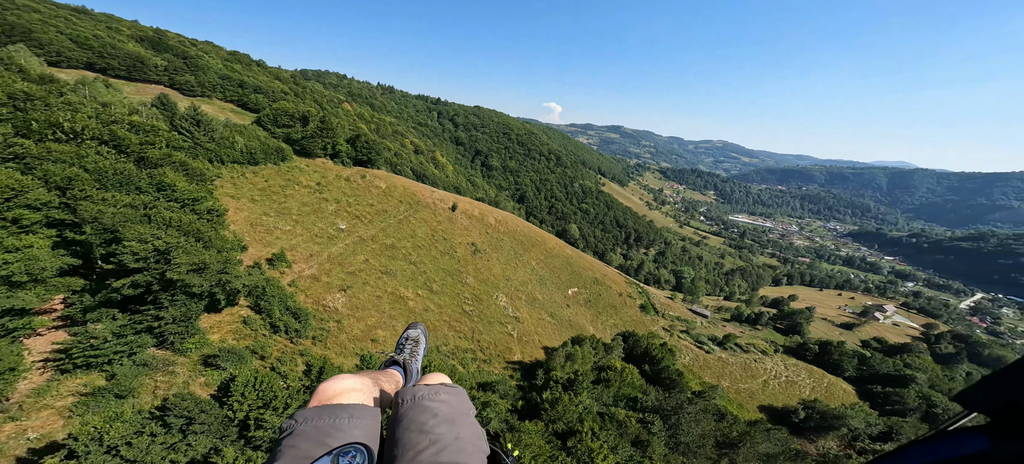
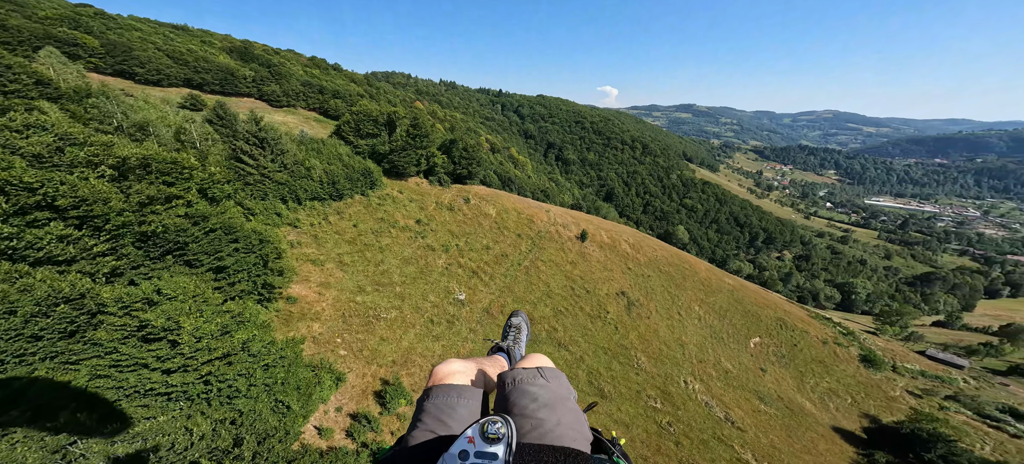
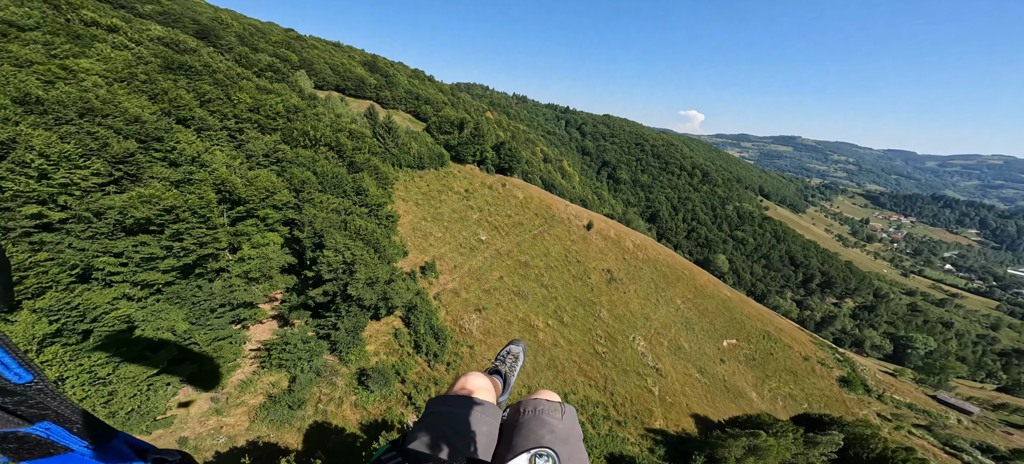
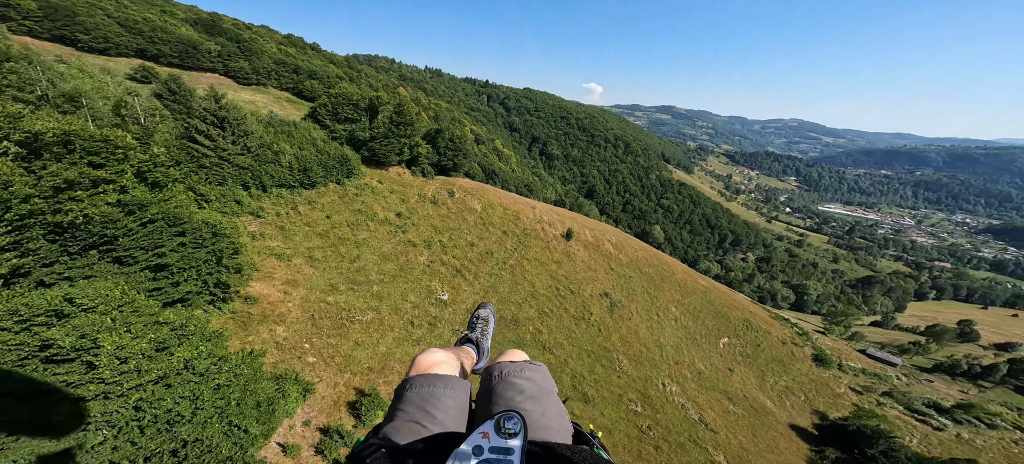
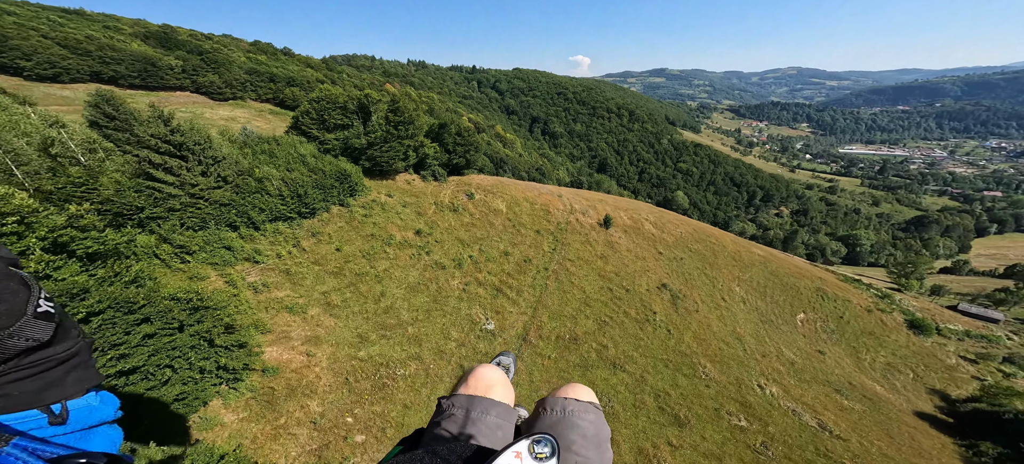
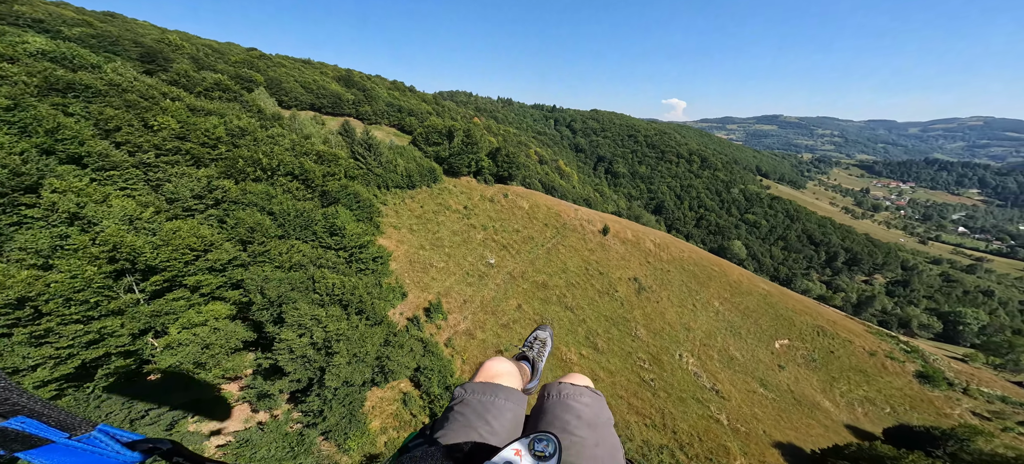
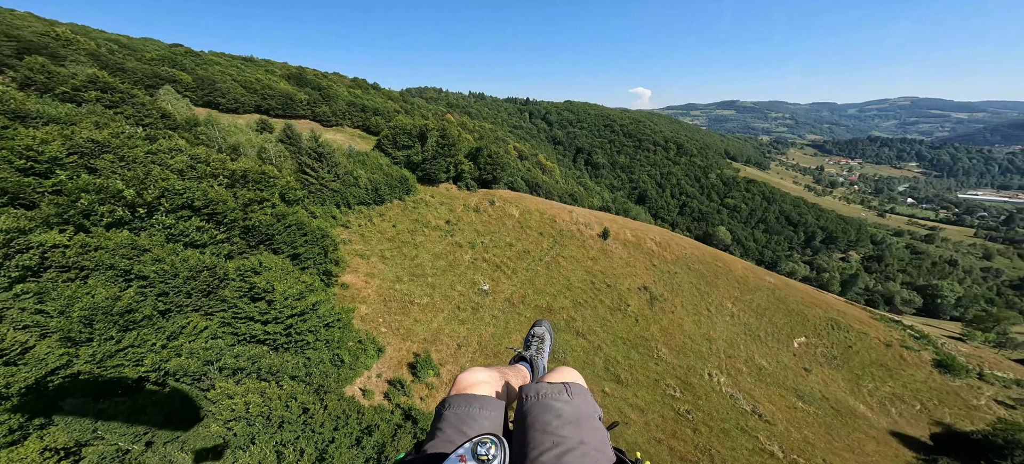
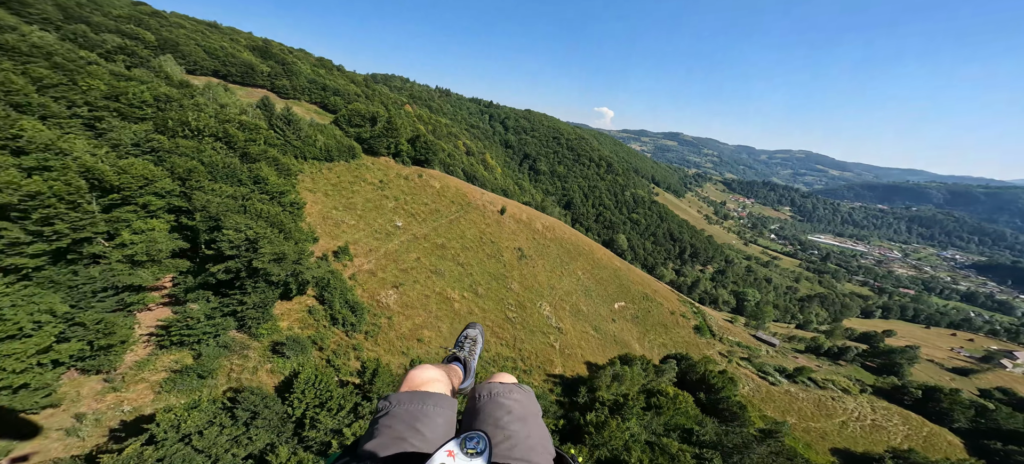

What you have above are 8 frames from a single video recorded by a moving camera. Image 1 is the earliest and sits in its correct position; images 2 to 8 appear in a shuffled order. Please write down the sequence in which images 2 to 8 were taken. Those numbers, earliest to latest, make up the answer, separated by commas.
8, 3, 6, 7, 2, 4, 5
